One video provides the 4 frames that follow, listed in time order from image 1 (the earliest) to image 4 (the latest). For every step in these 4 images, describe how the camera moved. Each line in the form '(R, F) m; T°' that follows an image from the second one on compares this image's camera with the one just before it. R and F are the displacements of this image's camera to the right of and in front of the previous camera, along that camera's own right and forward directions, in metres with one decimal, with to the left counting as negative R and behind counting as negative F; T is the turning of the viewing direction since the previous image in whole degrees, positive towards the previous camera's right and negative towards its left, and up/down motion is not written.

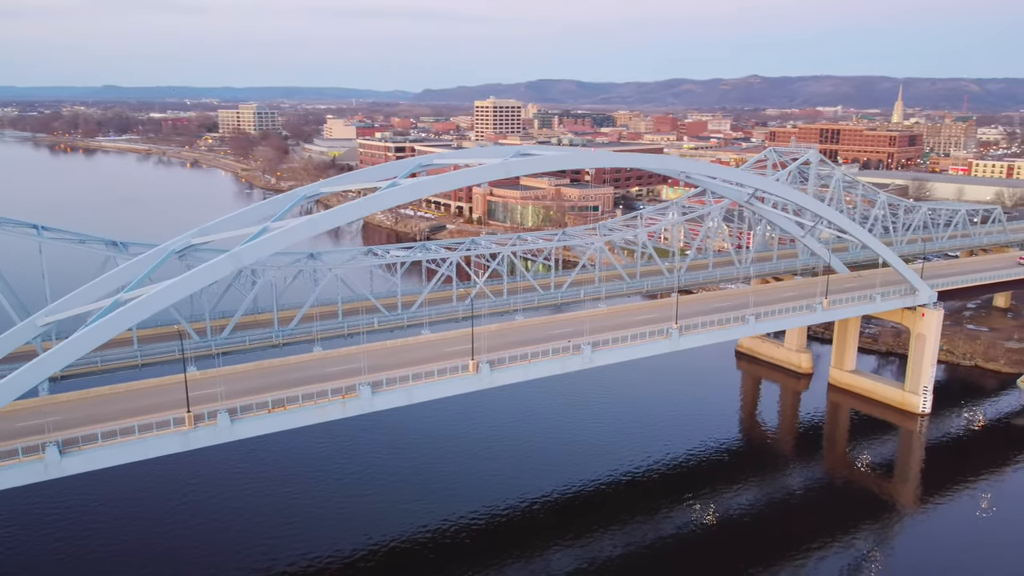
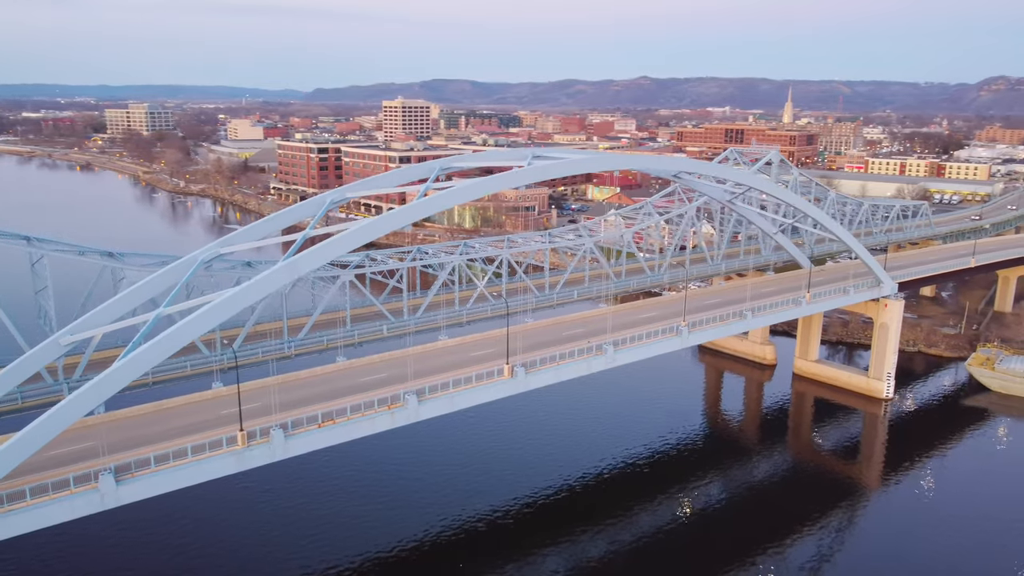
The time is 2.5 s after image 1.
(-2.6, +0.3) m; +7°
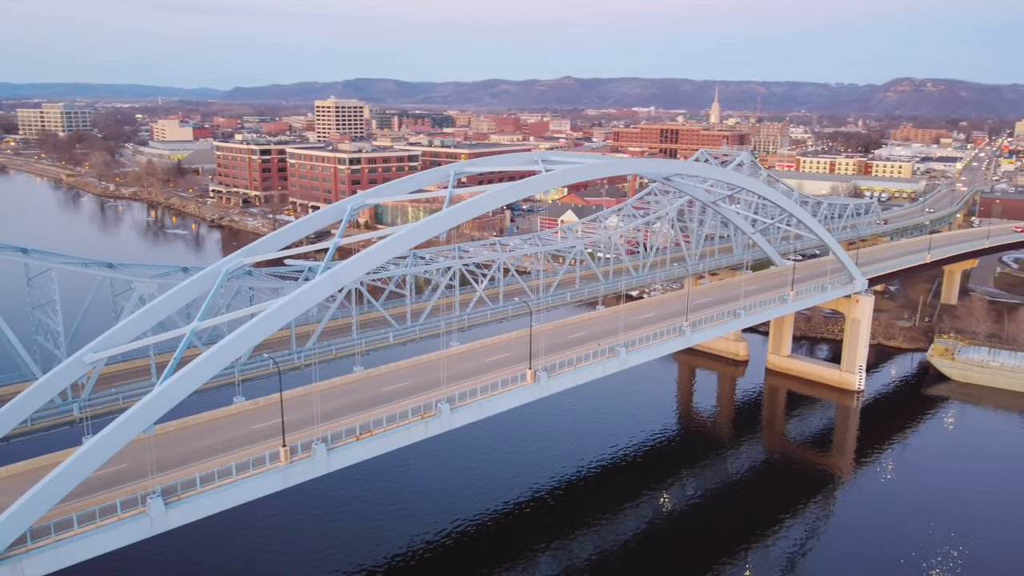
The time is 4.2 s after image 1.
(-1.8, +0.1) m; +5°
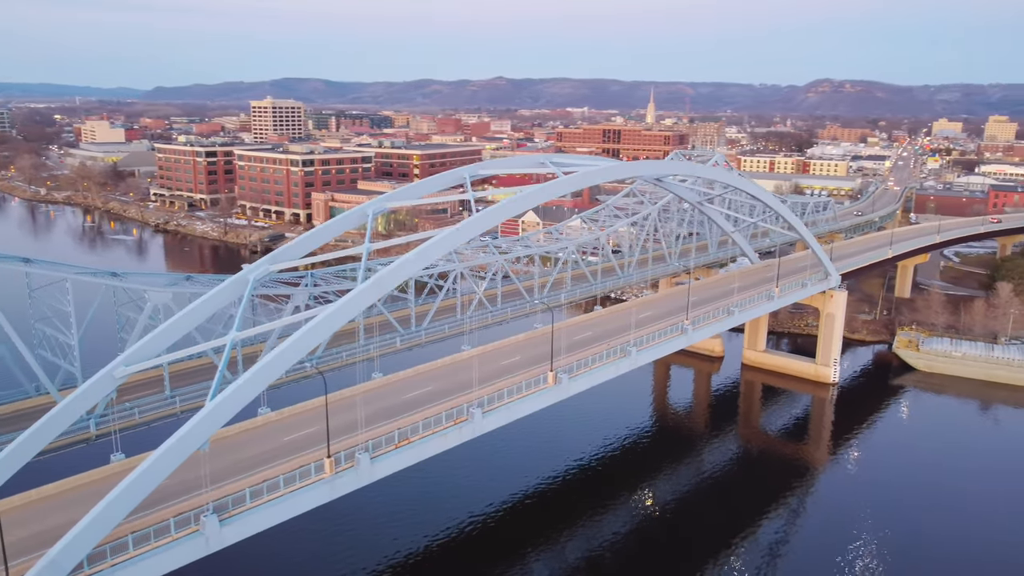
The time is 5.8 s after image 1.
(-1.7, +0.1) m; +4°
